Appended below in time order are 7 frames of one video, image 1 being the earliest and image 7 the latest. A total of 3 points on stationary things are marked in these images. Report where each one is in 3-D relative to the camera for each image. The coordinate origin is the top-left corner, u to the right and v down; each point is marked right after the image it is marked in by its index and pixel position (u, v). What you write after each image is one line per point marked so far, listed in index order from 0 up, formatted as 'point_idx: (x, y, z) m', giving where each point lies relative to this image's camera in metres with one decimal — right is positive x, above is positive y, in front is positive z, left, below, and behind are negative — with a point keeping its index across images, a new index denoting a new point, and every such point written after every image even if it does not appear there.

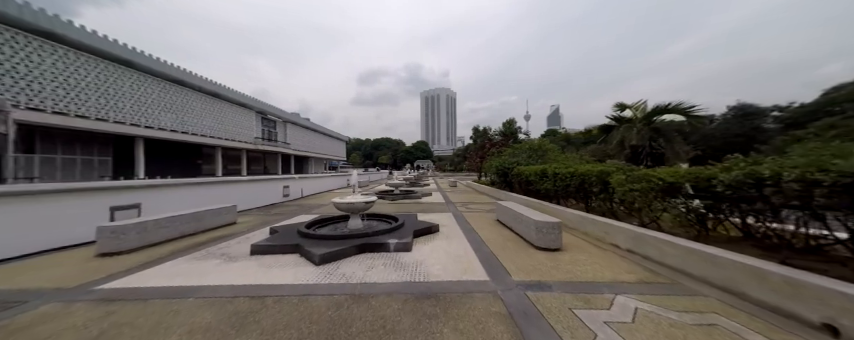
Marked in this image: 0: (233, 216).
0: (-5.7, -1.3, +6.4) m
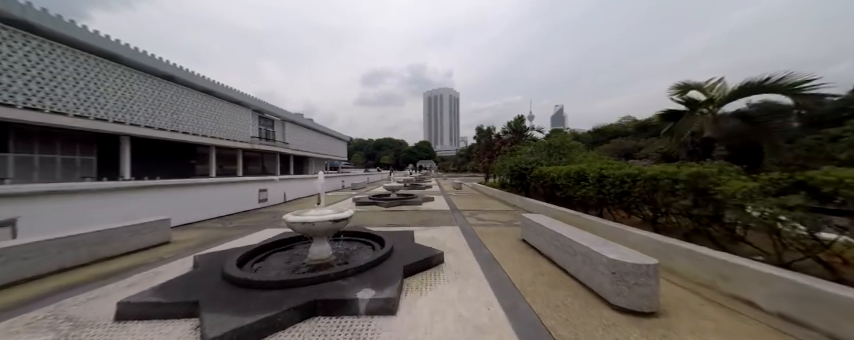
0: (-5.7, -1.4, +4.7) m
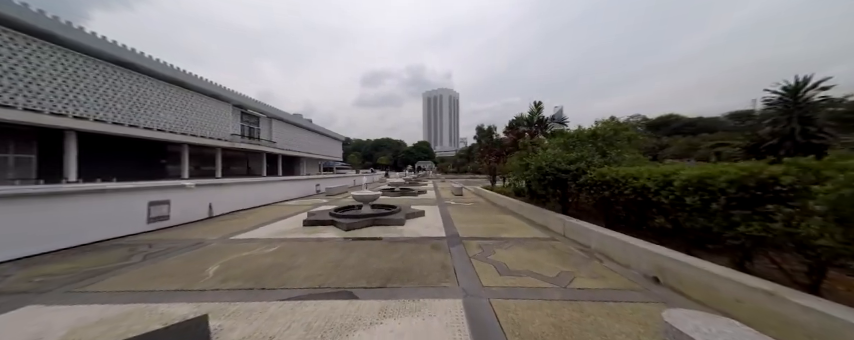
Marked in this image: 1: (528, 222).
0: (-6.1, -1.4, +1.5) m
1: (+3.0, -1.6, +6.4) m
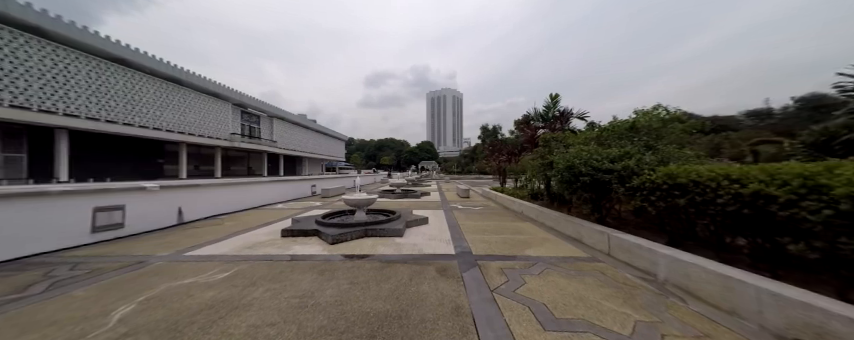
0: (-6.1, -1.4, +0.5) m
1: (+3.1, -1.6, +5.3) m
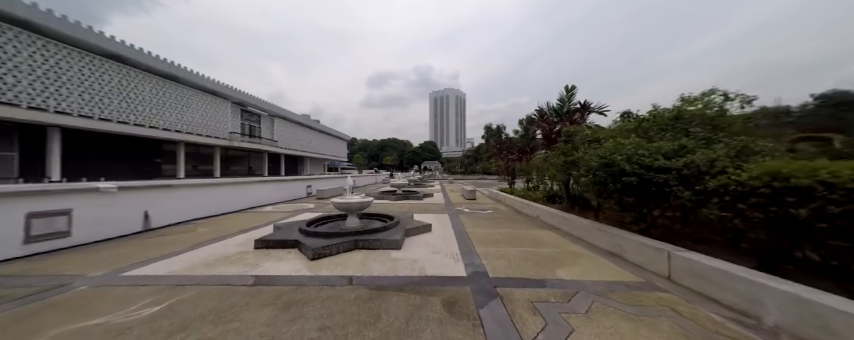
0: (-6.1, -1.3, -0.3) m
1: (+3.2, -1.5, +4.3) m
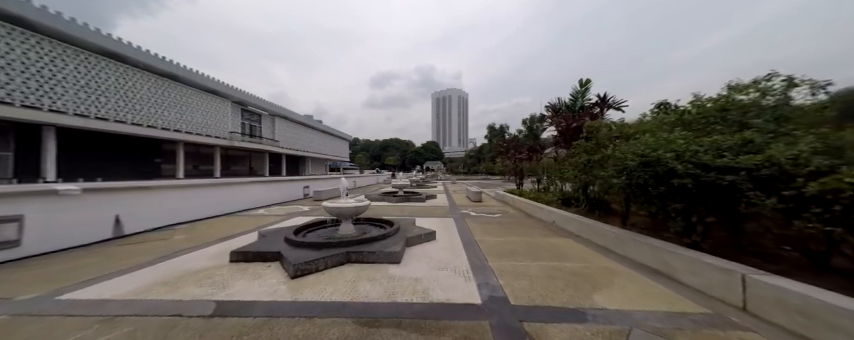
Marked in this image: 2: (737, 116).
0: (-6.0, -1.3, -0.9) m
1: (+3.3, -1.5, +3.6) m
2: (+5.3, +1.0, +3.7) m
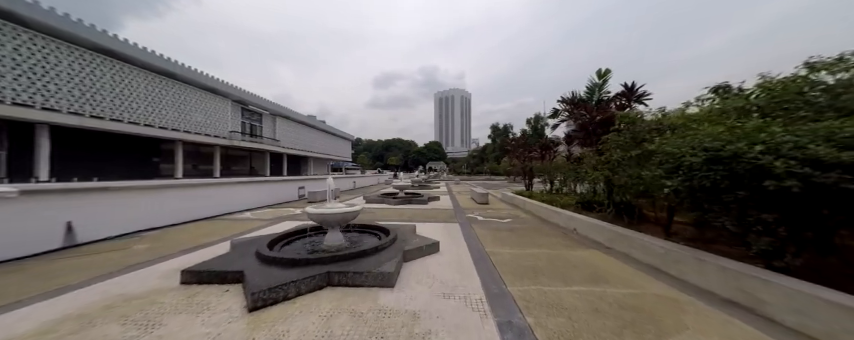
0: (-6.1, -1.3, -1.6) m
1: (+3.3, -1.5, +2.8) m
2: (+5.3, +1.0, +2.9) m
